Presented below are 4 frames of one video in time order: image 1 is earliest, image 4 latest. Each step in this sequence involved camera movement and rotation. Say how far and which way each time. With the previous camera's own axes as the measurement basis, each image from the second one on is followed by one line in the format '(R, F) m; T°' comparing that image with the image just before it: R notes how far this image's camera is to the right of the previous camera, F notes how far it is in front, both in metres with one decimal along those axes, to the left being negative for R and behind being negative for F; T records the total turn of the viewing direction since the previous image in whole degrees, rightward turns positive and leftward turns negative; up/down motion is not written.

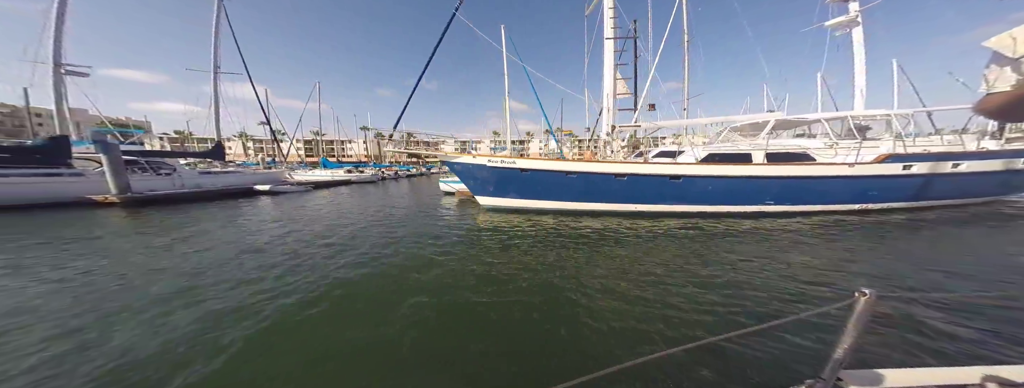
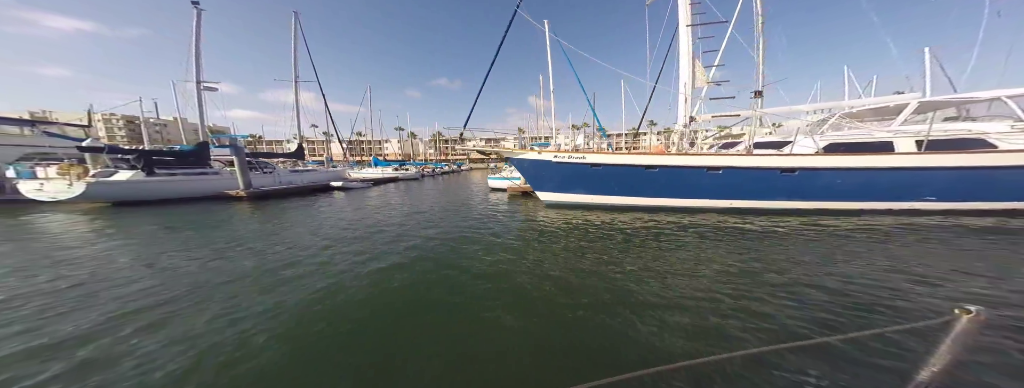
(-2.0, 0.0) m; -7°
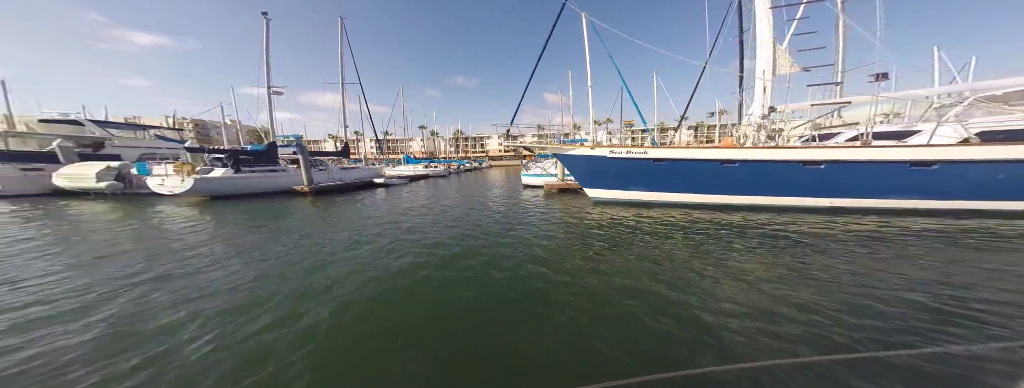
(-1.9, +0.2) m; -5°
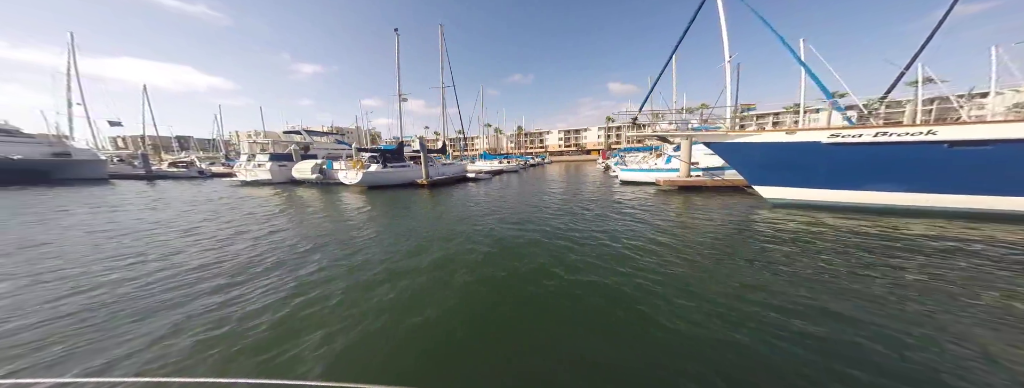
(-1.8, -0.3) m; -16°
